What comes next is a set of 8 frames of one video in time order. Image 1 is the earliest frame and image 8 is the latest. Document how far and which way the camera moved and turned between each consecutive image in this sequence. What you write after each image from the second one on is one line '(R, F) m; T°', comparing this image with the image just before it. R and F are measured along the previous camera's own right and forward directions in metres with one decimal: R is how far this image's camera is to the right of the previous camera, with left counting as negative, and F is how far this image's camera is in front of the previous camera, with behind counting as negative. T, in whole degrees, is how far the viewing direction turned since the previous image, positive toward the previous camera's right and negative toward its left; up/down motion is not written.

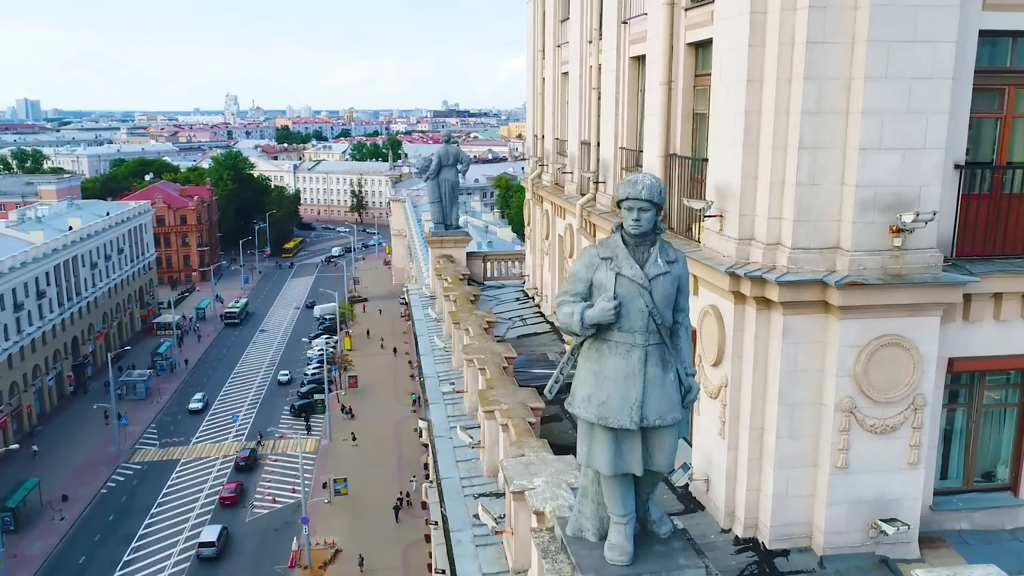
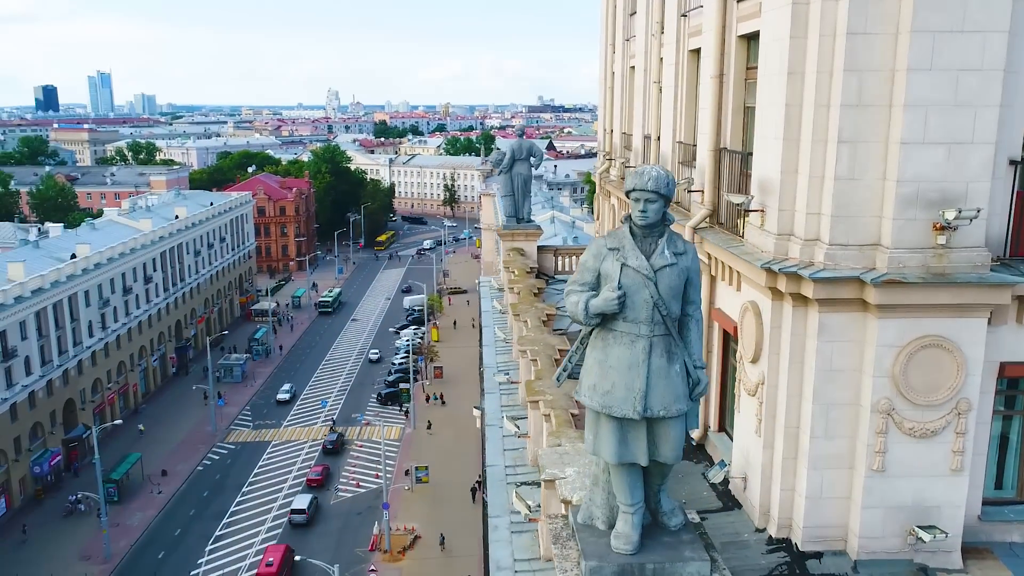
(+0.6, -0.1) m; -6°
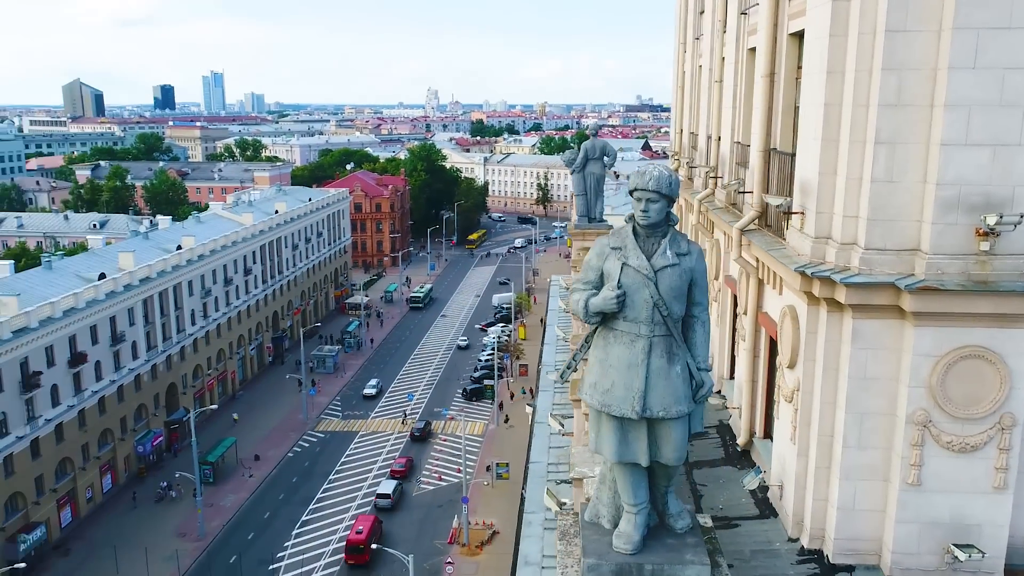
(+0.6, -0.1) m; -6°
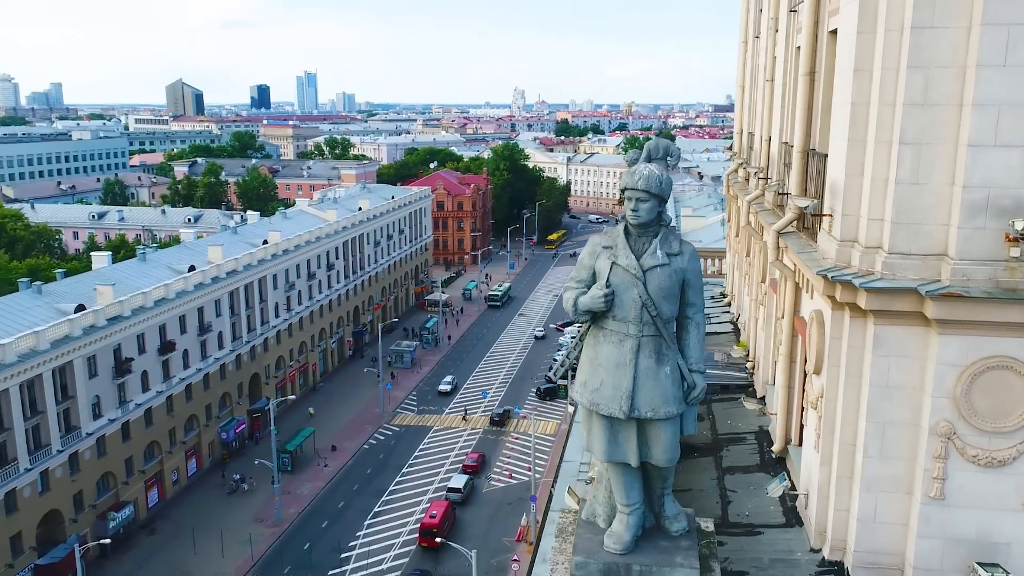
(+0.6, 0.0) m; -6°
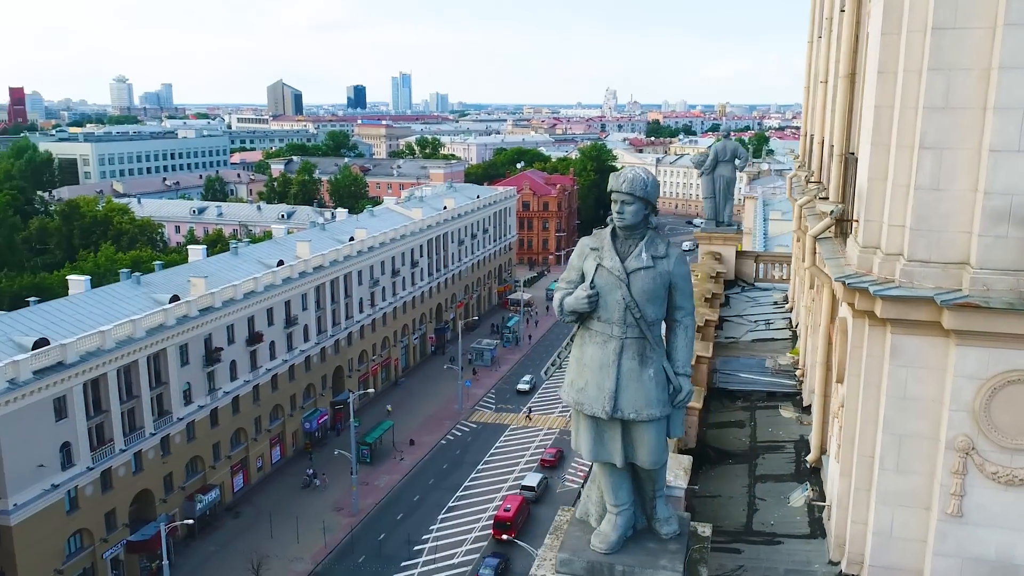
(+0.7, -0.1) m; -6°
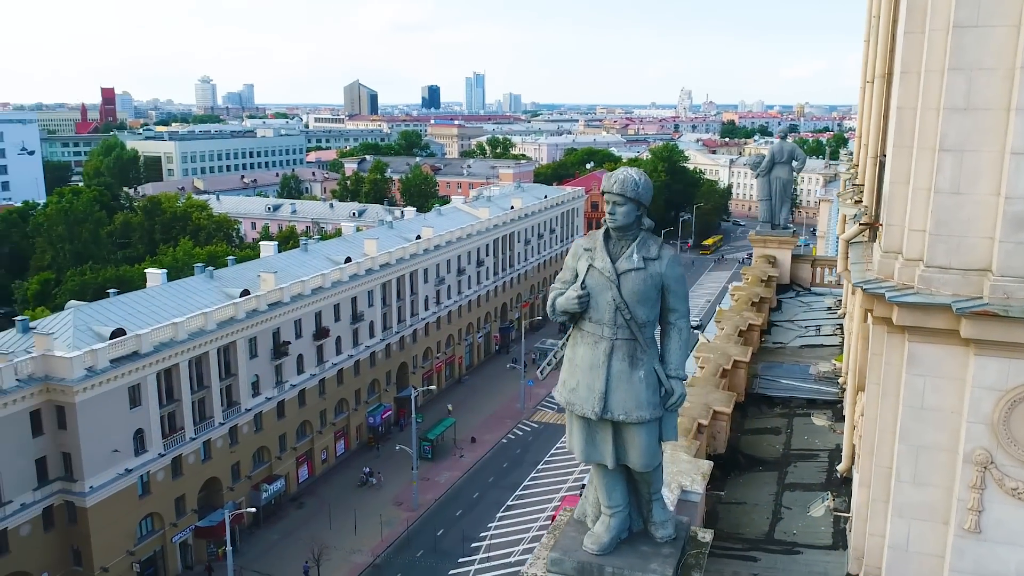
(+0.5, 0.0) m; -5°
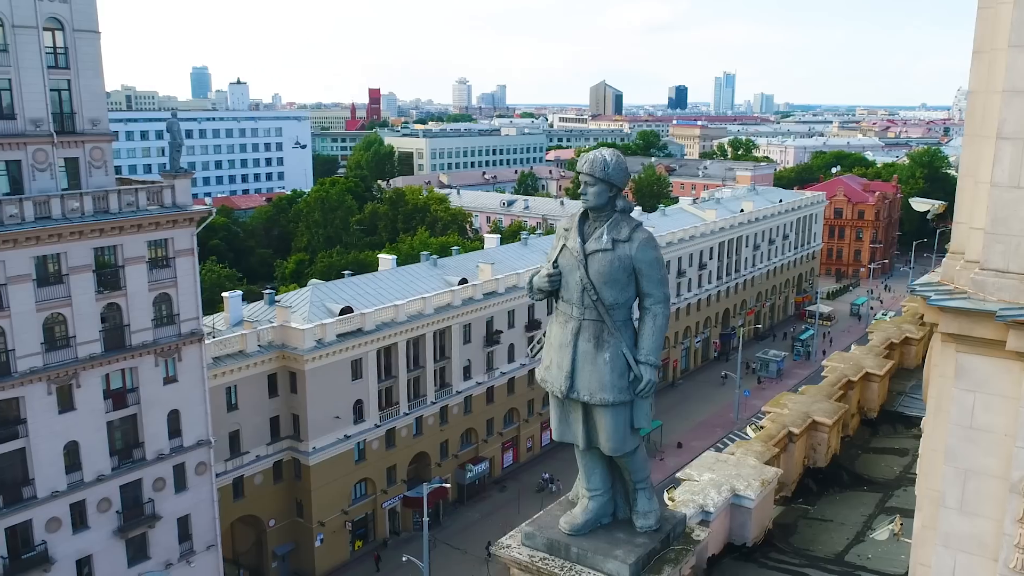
(+1.8, +0.1) m; -16°
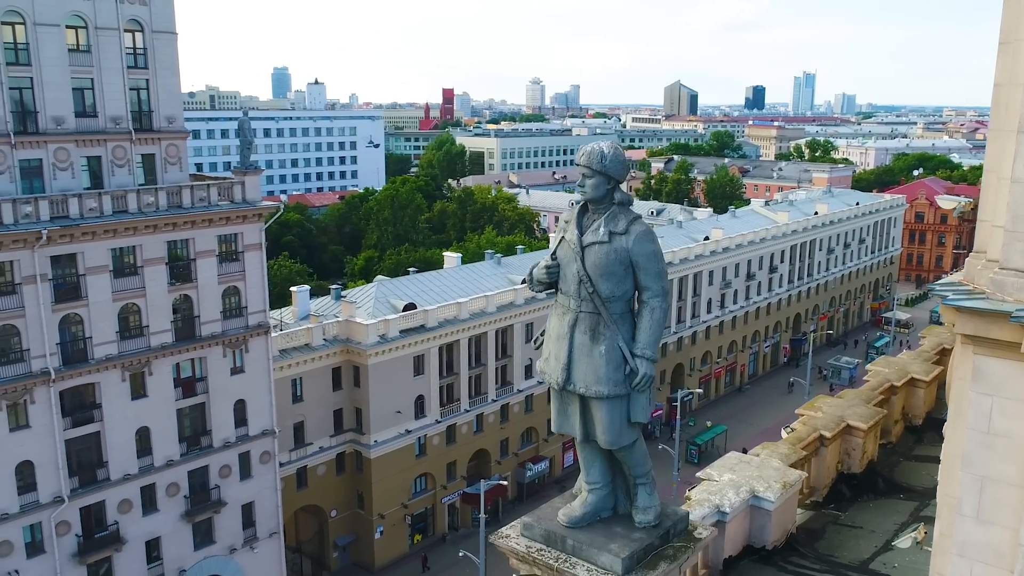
(+0.5, 0.0) m; -5°
